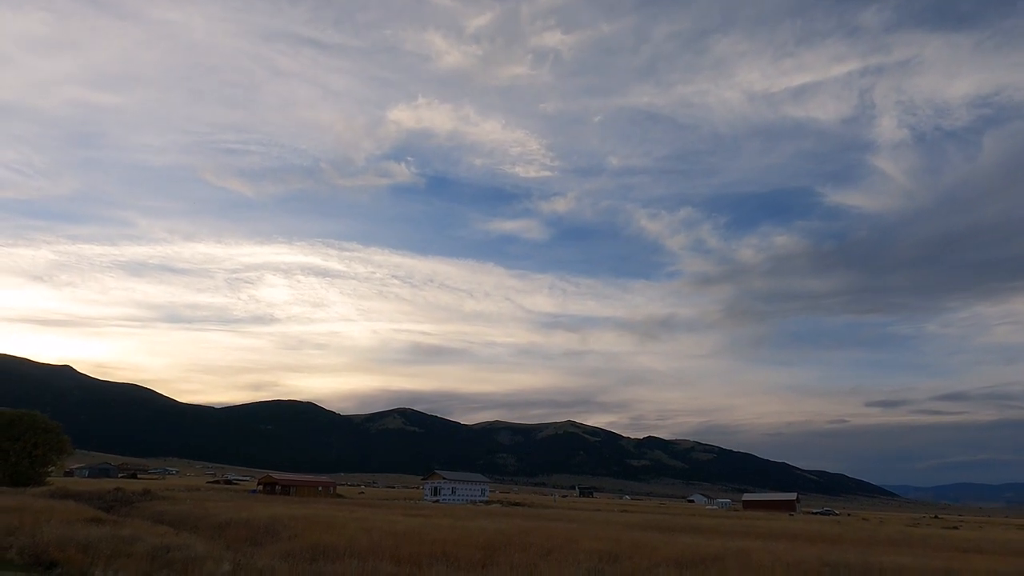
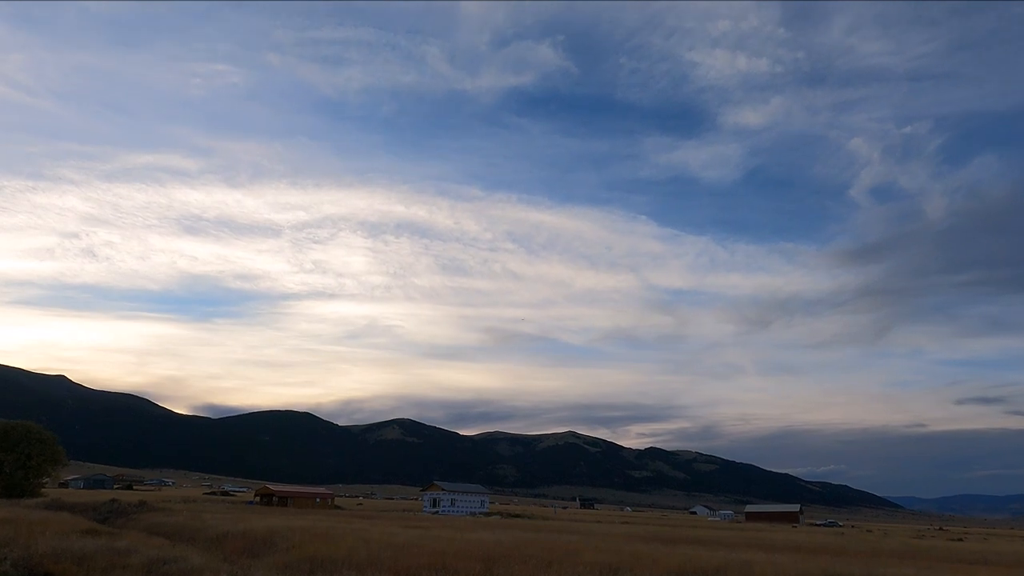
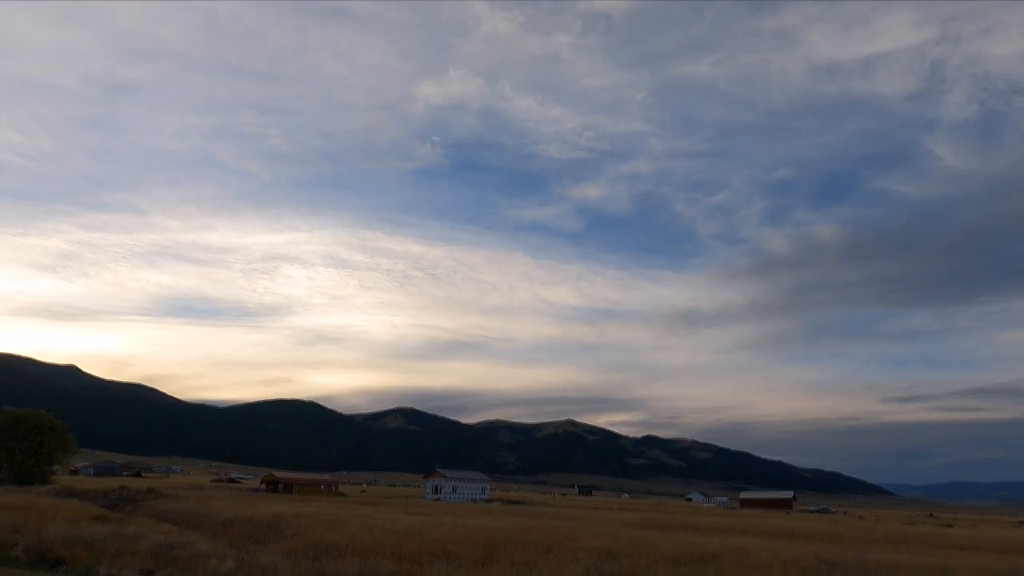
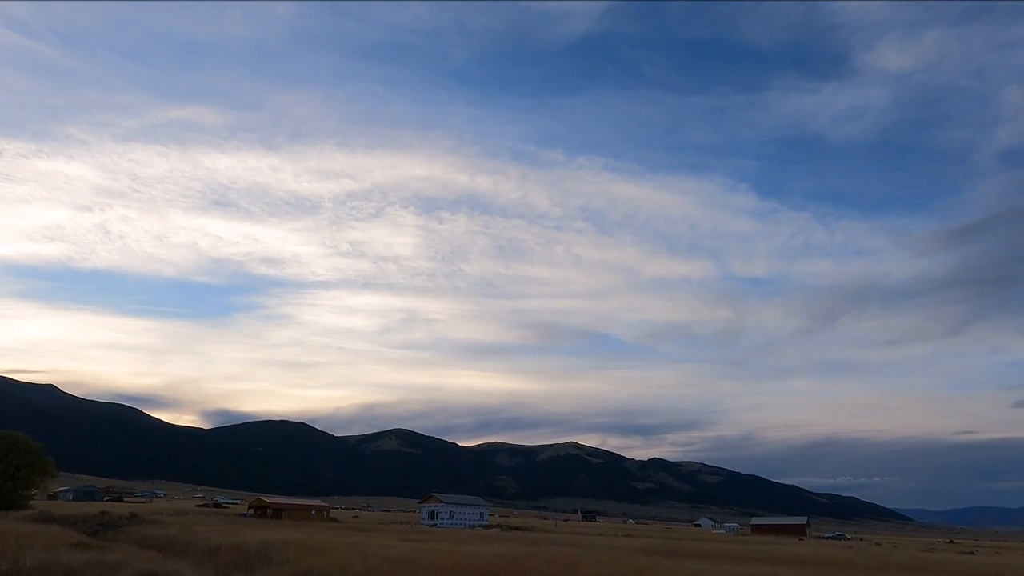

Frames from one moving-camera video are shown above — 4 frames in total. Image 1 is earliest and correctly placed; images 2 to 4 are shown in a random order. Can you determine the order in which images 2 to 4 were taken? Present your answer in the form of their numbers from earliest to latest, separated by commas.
3, 2, 4
